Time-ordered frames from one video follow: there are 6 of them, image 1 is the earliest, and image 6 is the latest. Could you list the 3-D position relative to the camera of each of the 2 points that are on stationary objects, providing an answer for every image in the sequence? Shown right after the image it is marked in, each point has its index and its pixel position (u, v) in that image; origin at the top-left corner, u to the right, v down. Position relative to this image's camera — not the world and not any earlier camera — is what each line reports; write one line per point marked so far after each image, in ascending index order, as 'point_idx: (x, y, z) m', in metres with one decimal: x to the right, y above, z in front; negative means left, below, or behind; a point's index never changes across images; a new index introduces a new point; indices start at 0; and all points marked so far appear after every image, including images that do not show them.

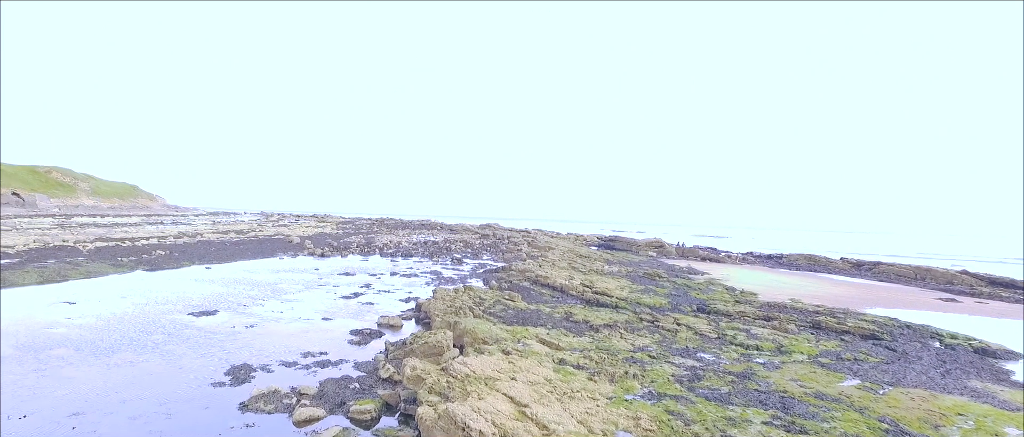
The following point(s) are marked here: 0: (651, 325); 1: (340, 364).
0: (+3.4, -2.7, +15.1) m
1: (-3.1, -2.6, +10.8) m
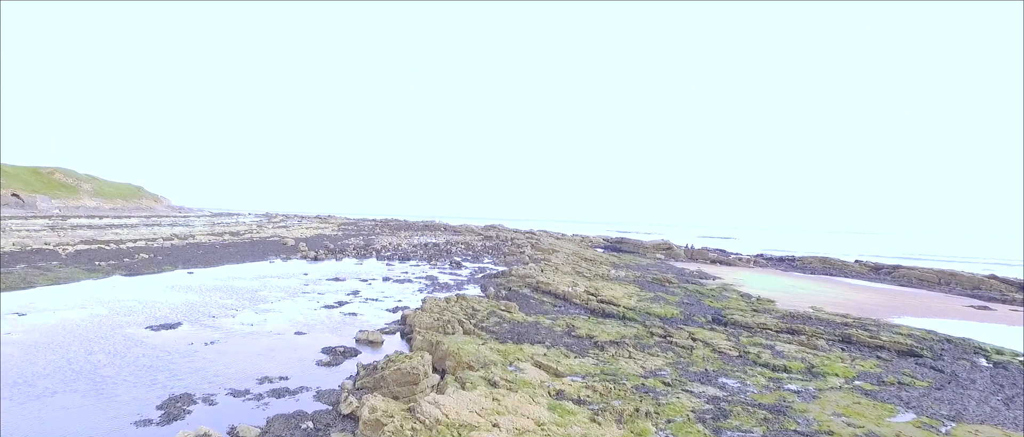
0: (+3.3, -2.7, +13.4) m
1: (-3.2, -2.6, +9.2) m
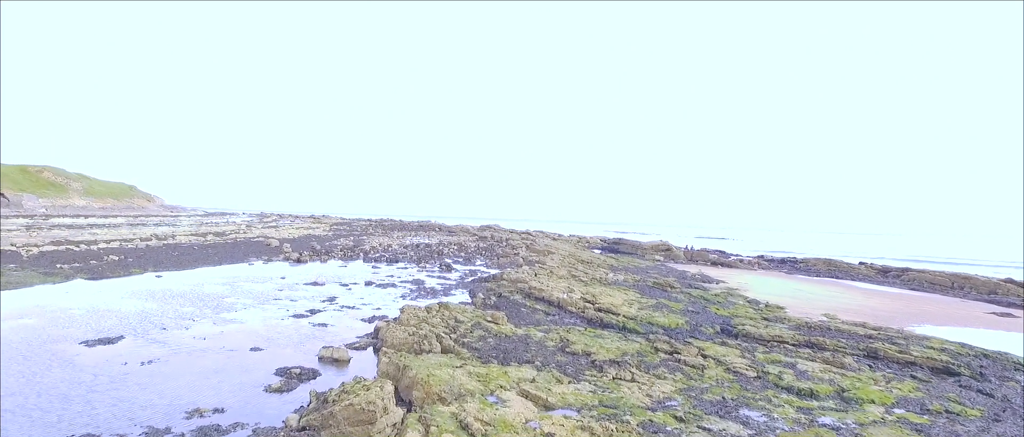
0: (+3.1, -2.7, +11.8) m
1: (-3.5, -2.7, +7.5) m
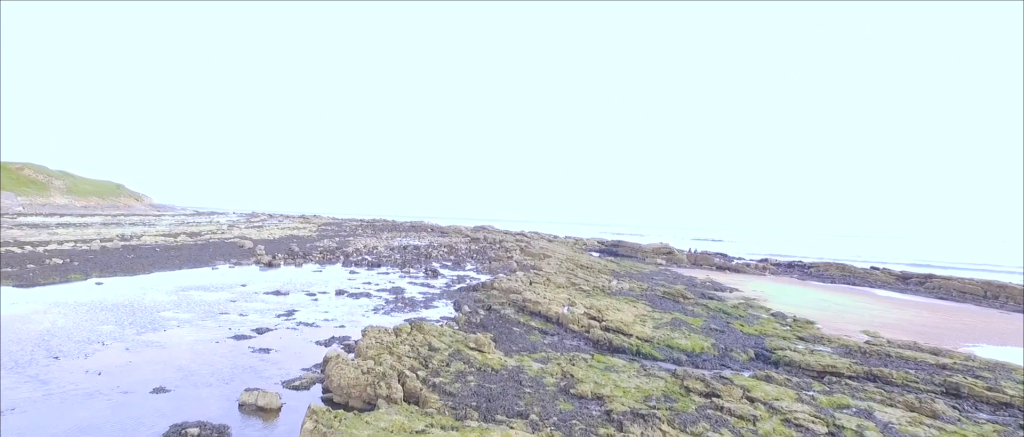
0: (+2.9, -2.8, +8.9) m
1: (-3.6, -2.6, +4.6) m
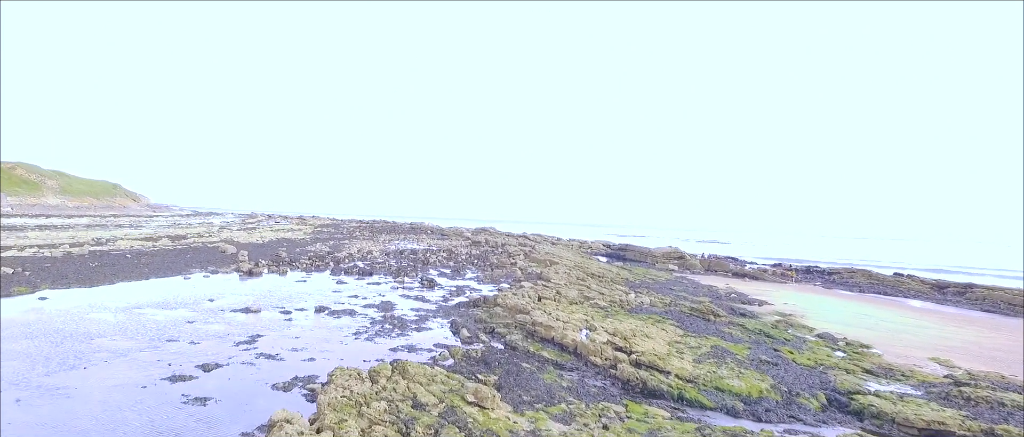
0: (+3.0, -2.9, +6.1) m
1: (-3.5, -2.8, +1.8) m
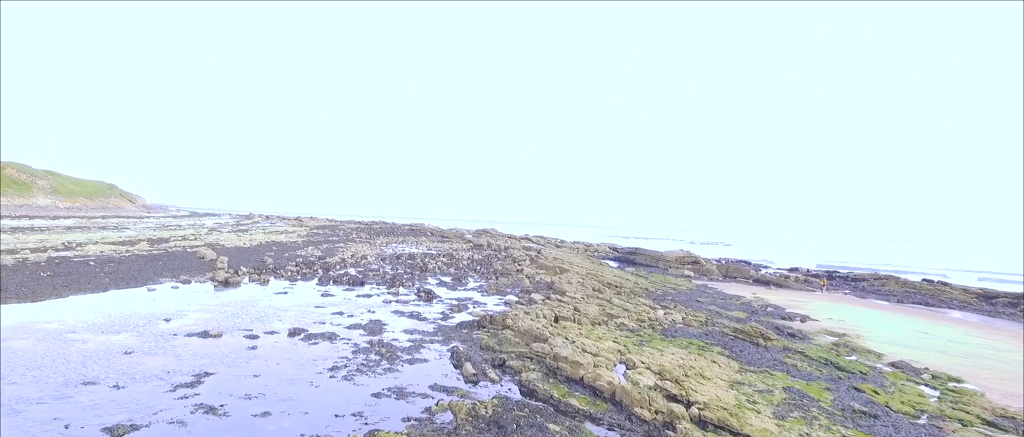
0: (+3.3, -3.0, +3.1) m
1: (-3.2, -2.9, -1.2) m
